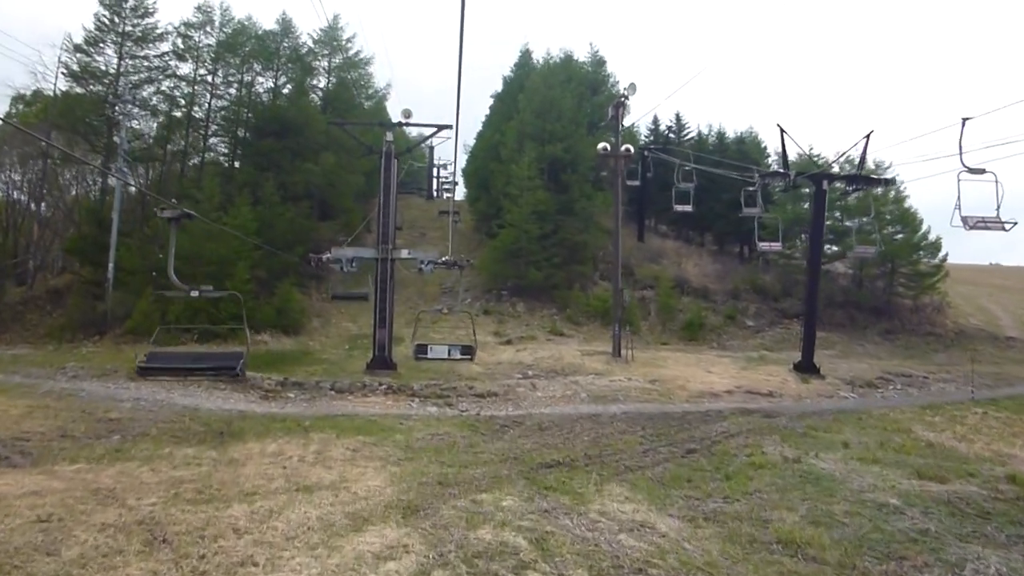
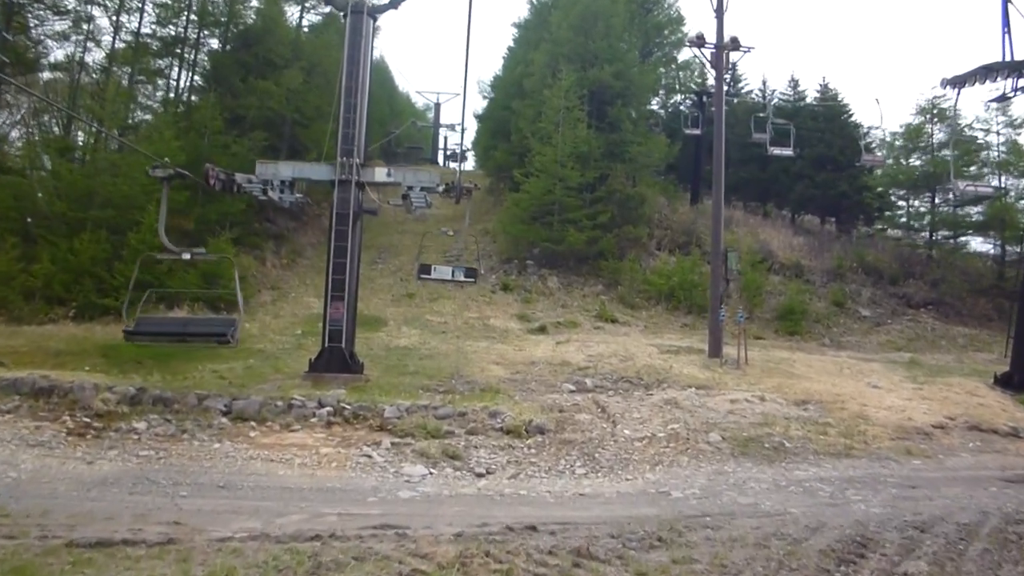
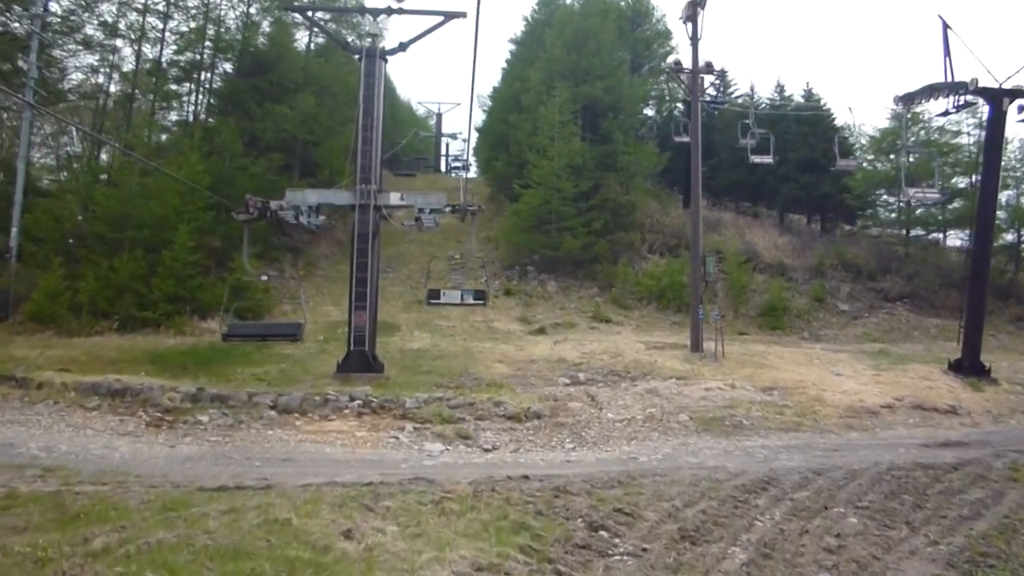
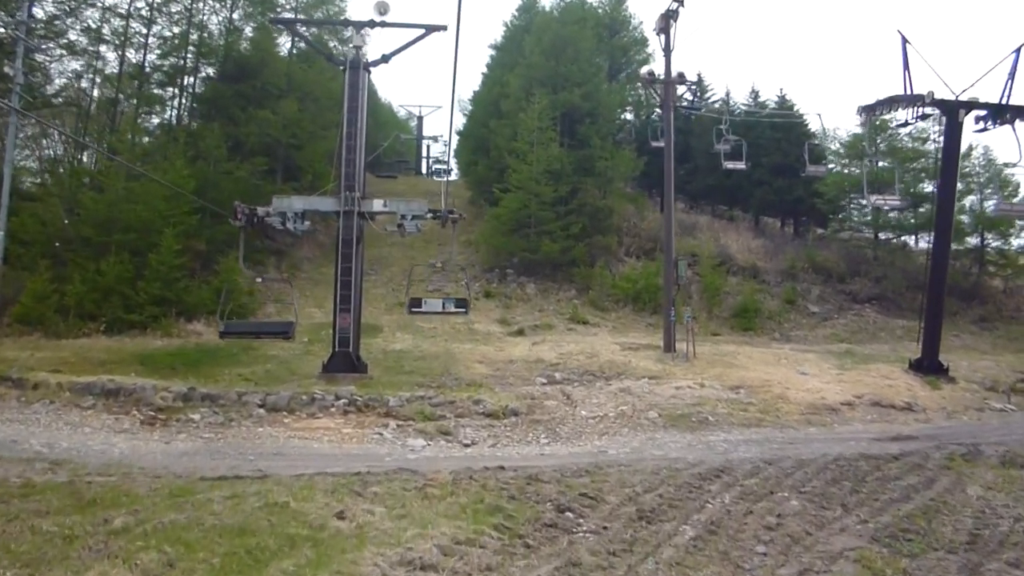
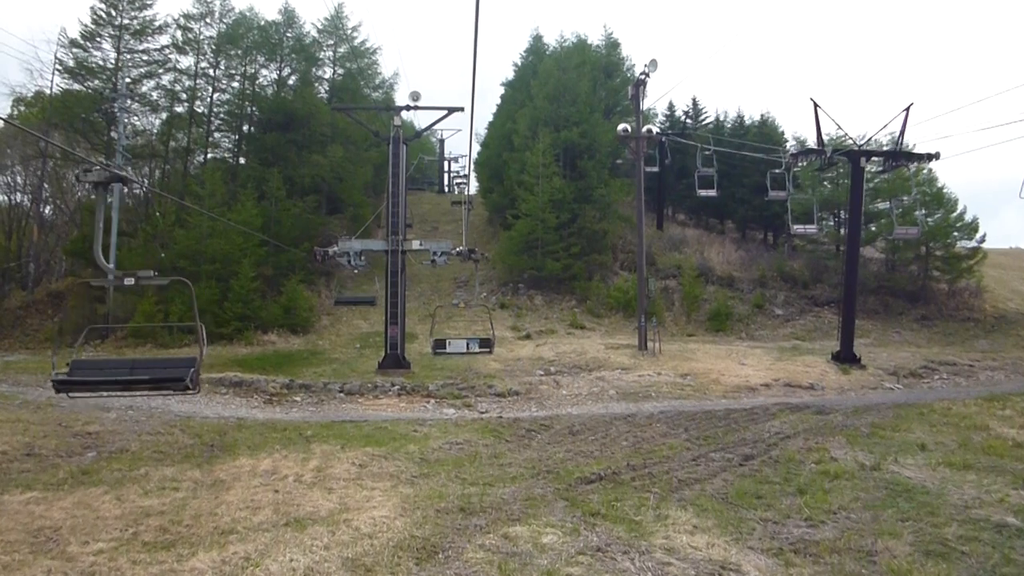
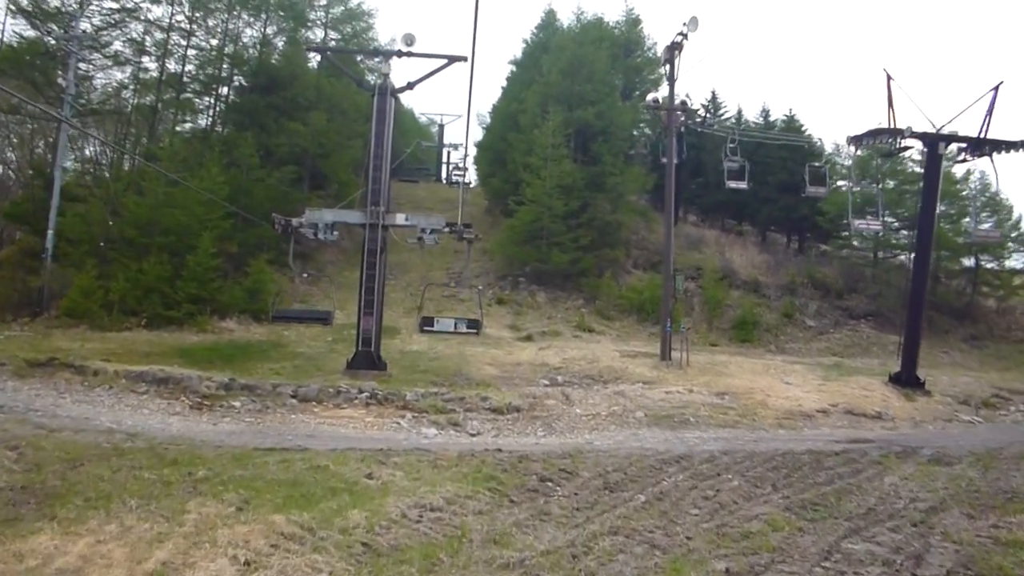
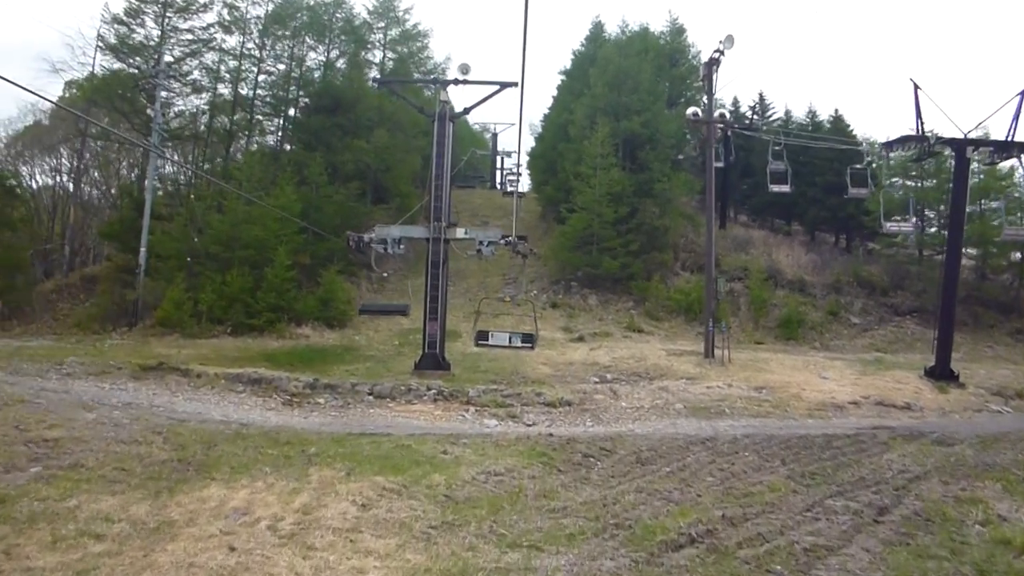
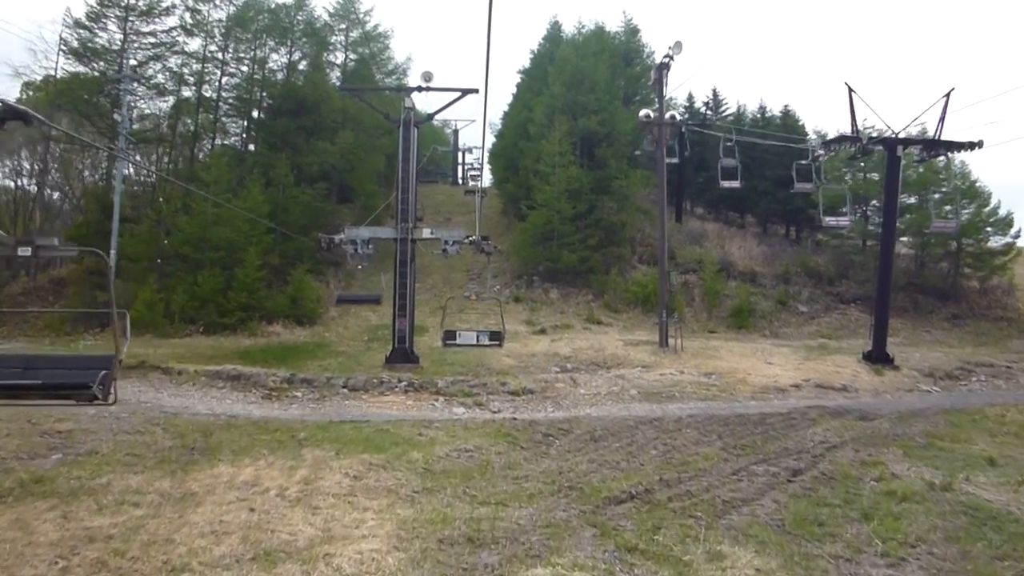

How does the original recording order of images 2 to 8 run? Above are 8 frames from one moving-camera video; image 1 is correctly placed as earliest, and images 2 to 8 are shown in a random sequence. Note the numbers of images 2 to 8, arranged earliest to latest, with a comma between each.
5, 8, 7, 6, 4, 3, 2
